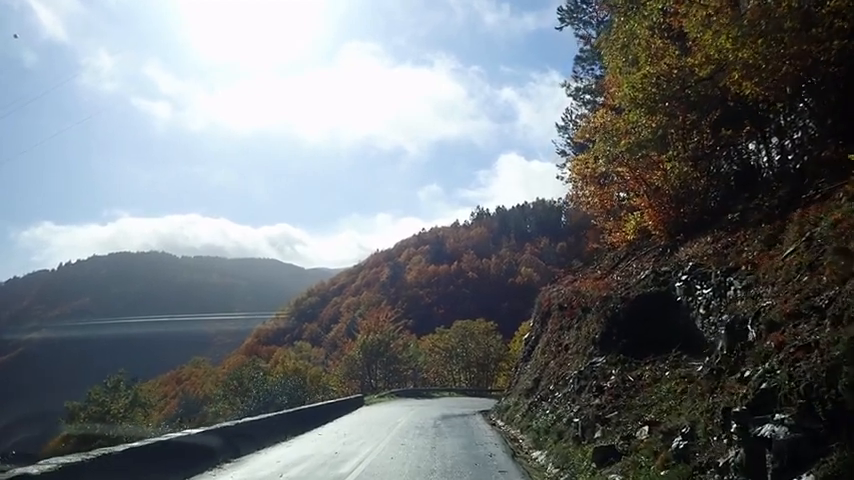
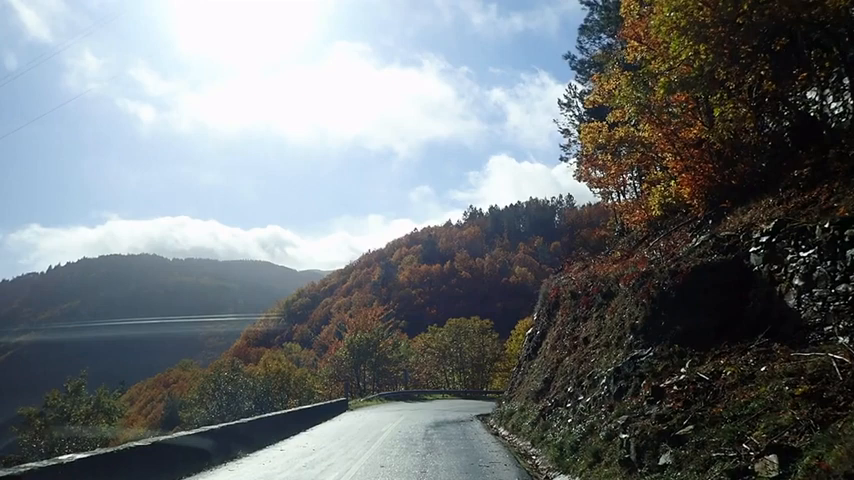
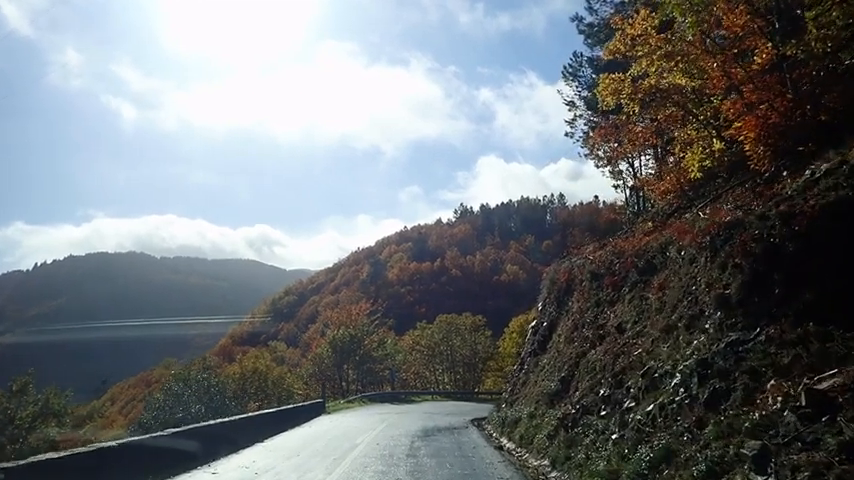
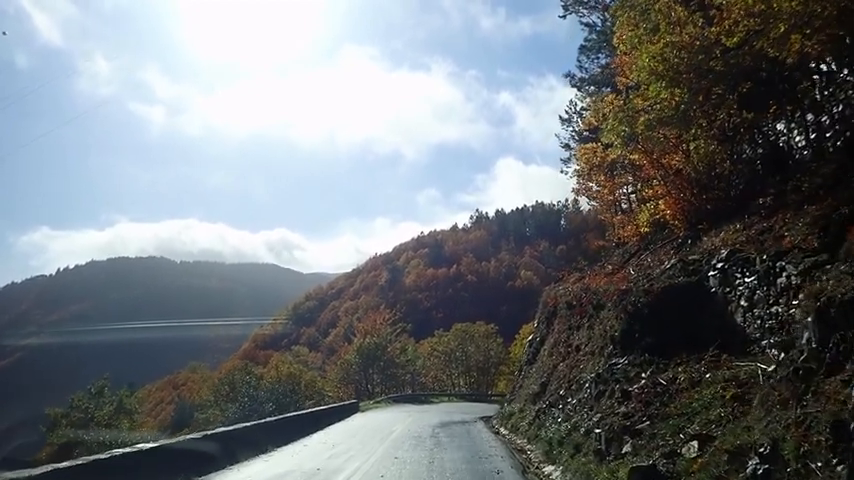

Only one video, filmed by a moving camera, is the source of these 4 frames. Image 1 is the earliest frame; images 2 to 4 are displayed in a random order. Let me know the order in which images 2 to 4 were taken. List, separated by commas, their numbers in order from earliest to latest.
4, 2, 3
